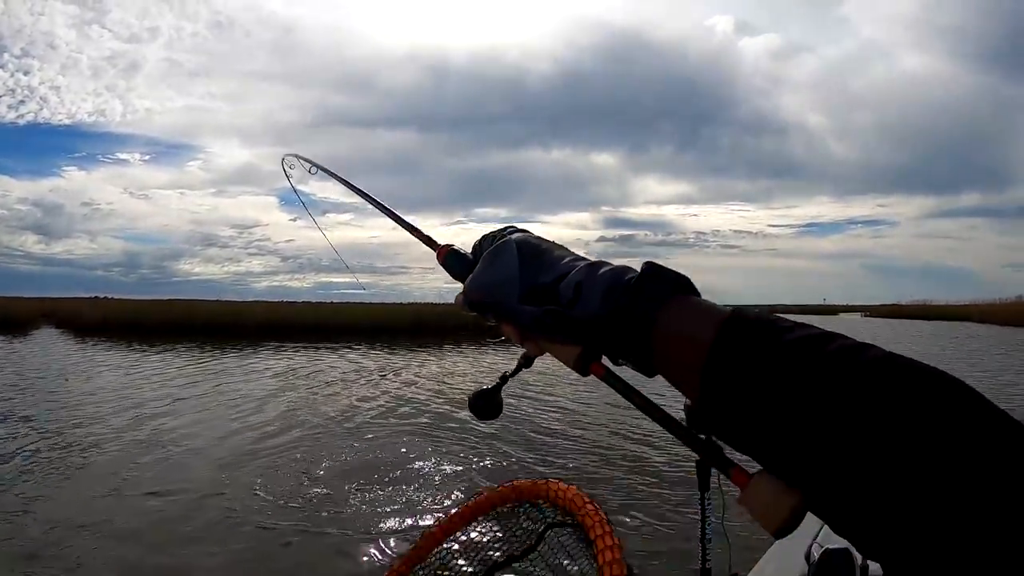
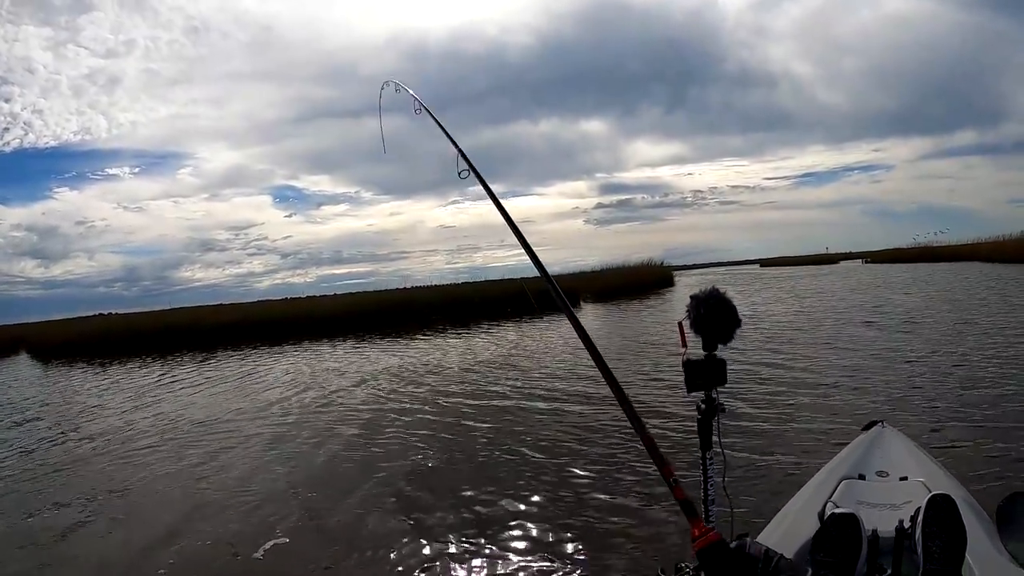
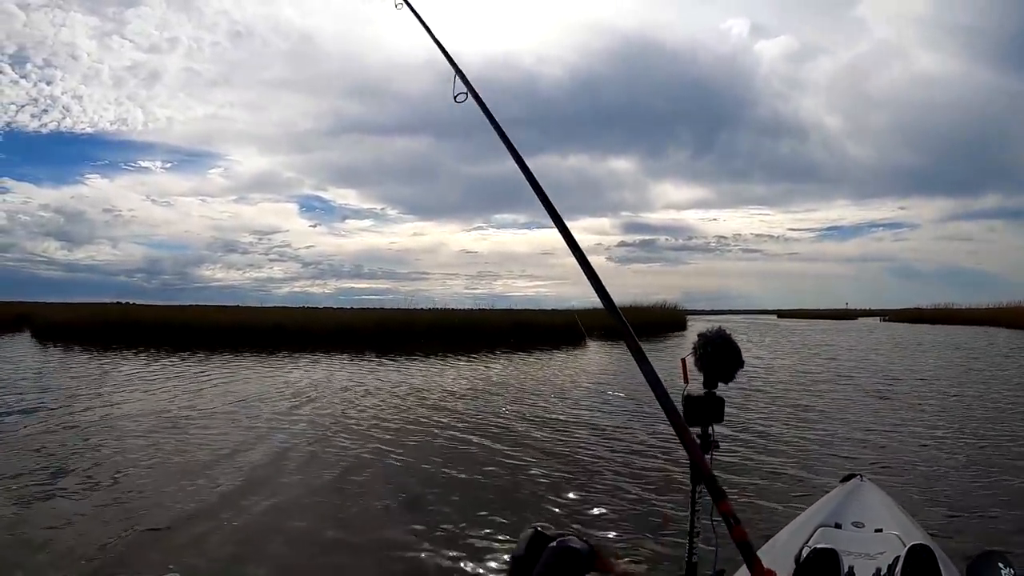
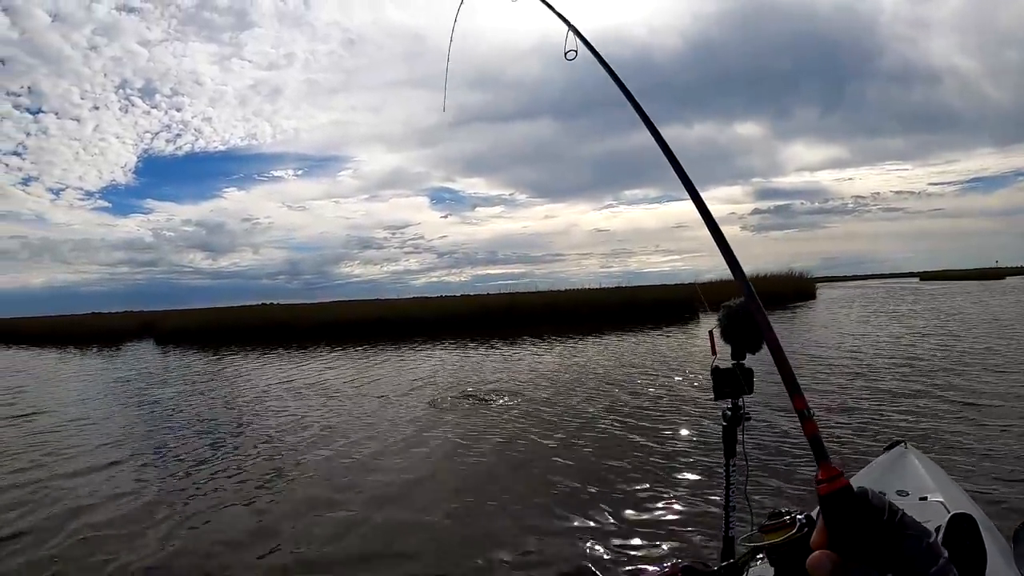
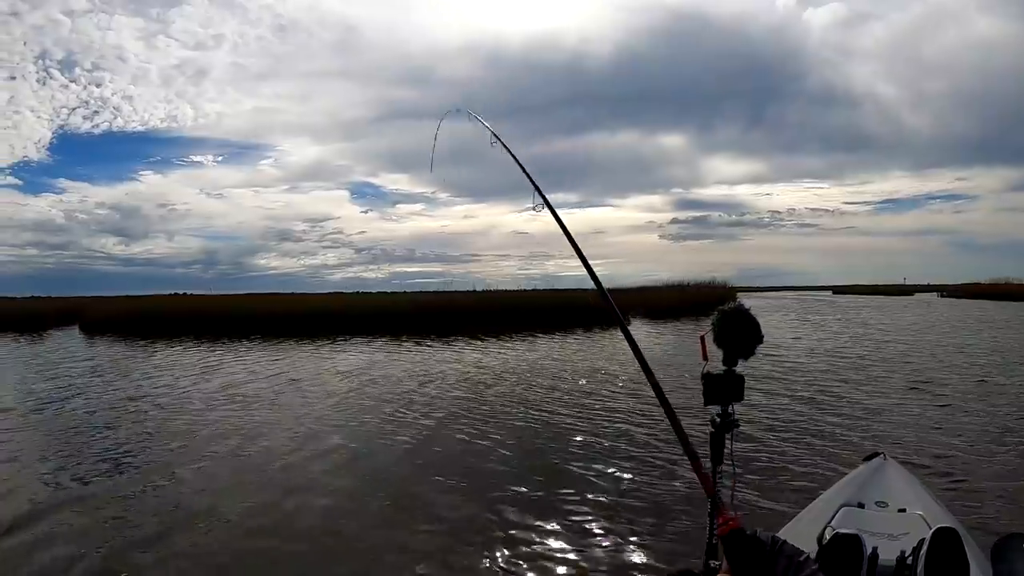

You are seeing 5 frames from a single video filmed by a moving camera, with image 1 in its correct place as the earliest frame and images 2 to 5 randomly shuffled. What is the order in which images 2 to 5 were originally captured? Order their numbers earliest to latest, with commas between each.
2, 3, 5, 4
